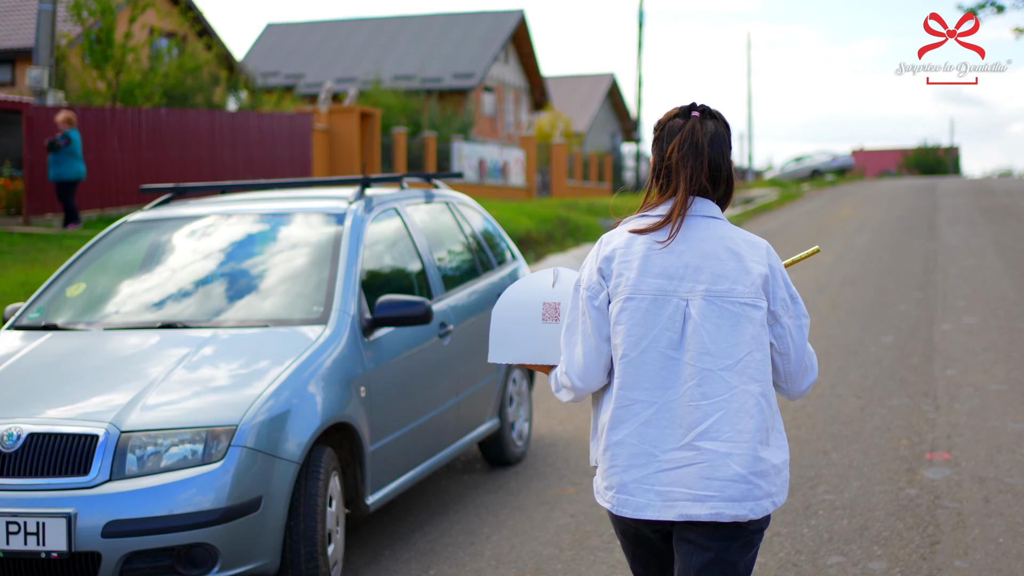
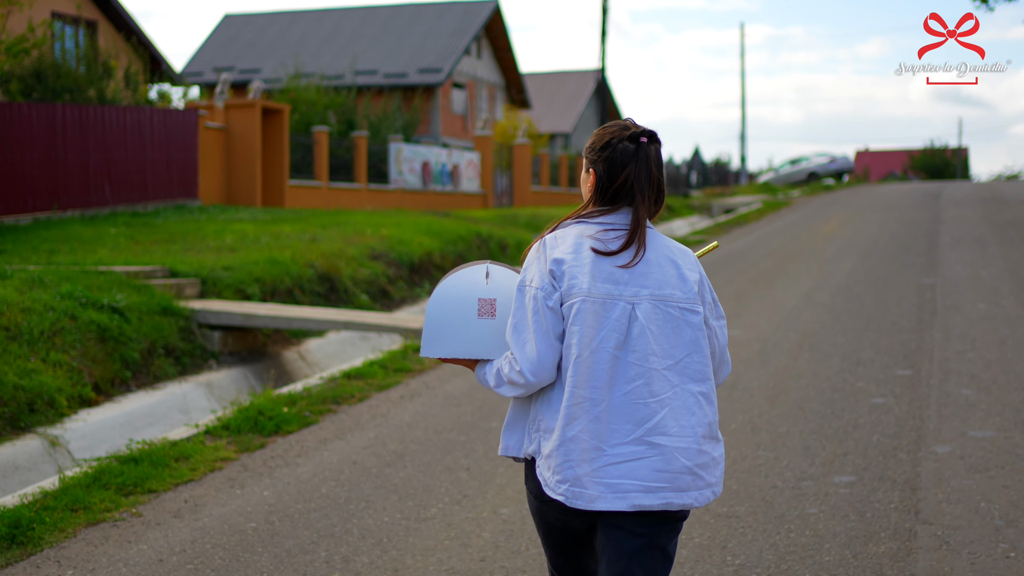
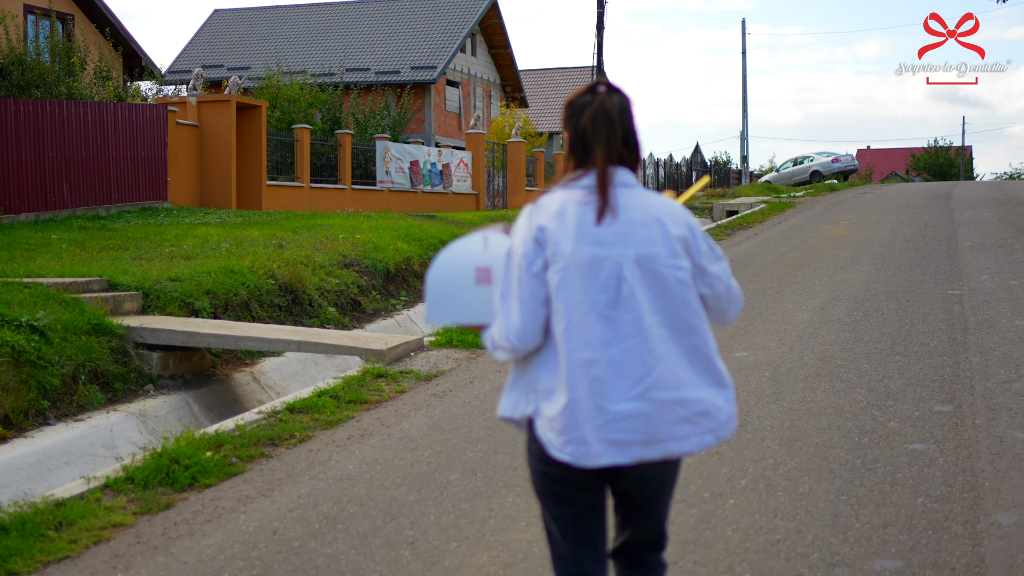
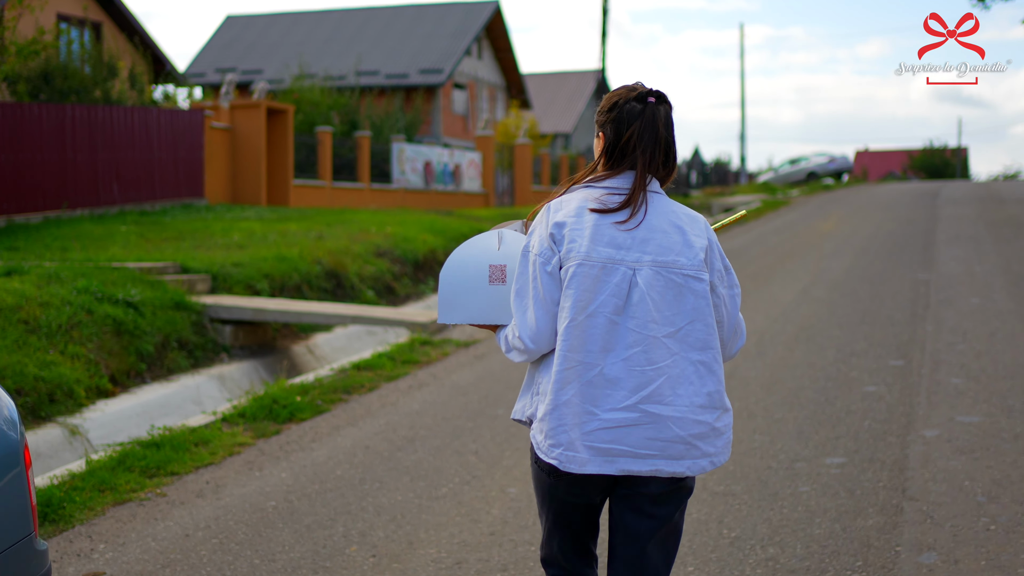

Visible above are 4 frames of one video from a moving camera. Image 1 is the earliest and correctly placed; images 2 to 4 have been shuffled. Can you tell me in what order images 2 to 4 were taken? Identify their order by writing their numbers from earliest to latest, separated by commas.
4, 2, 3
